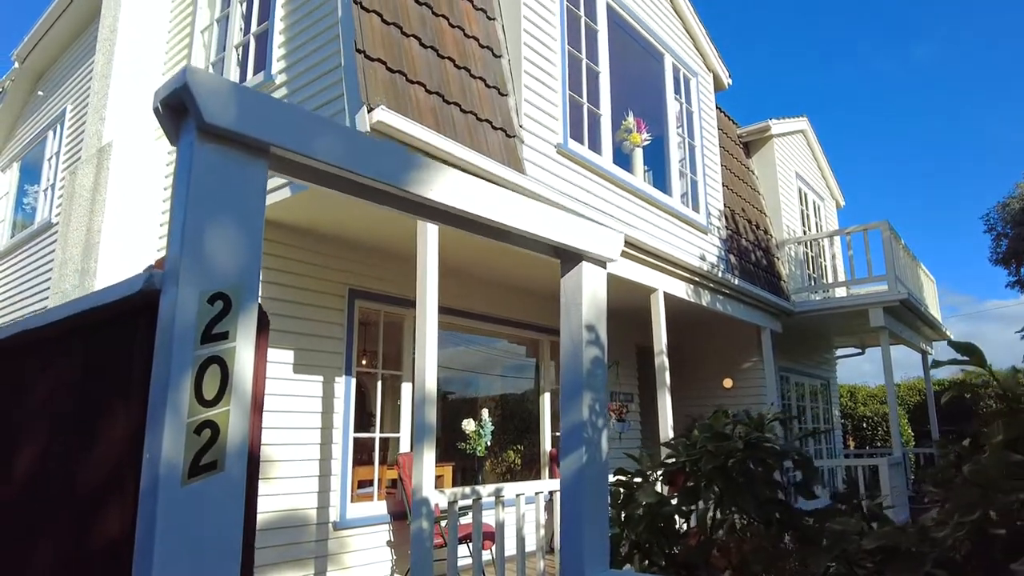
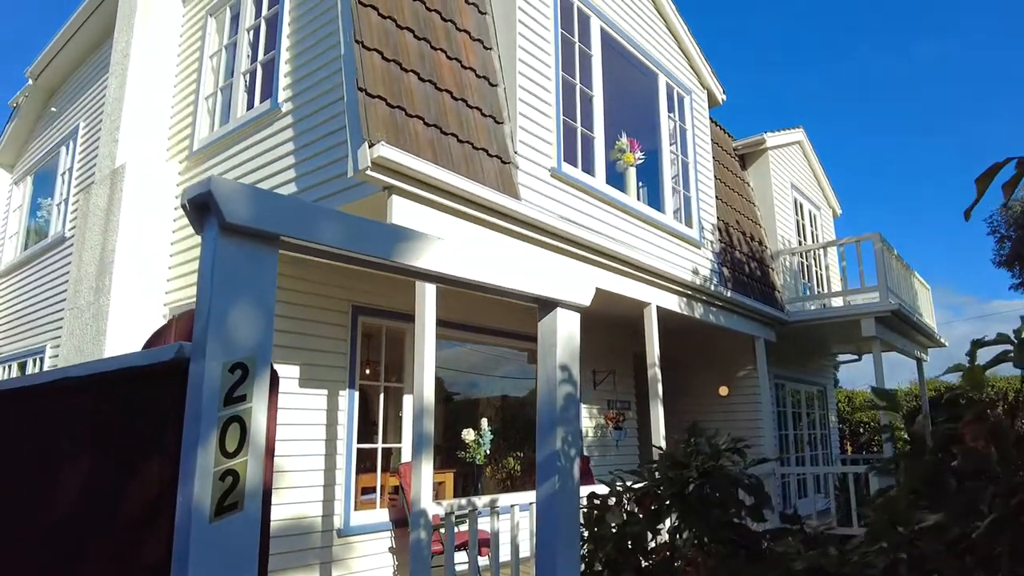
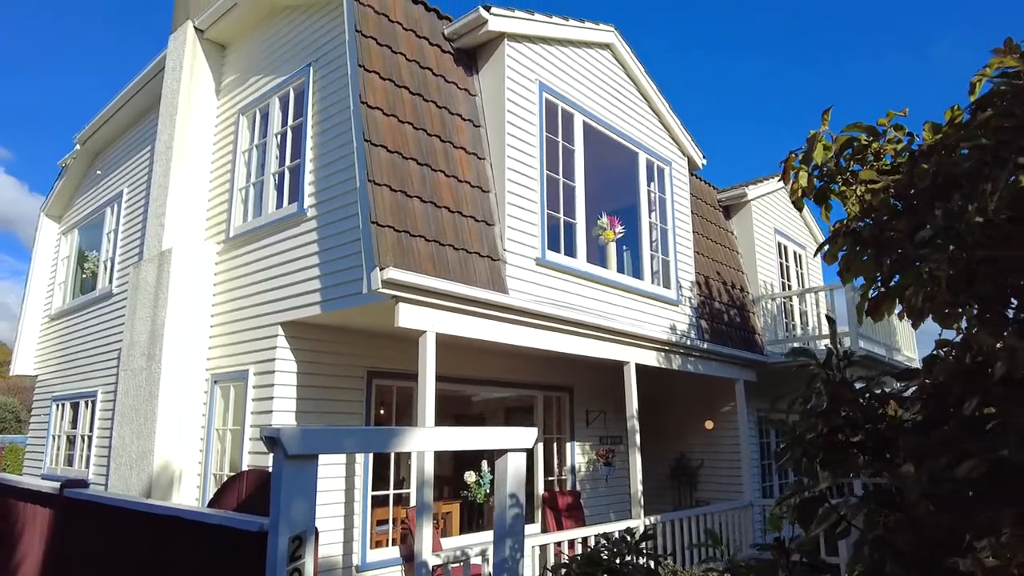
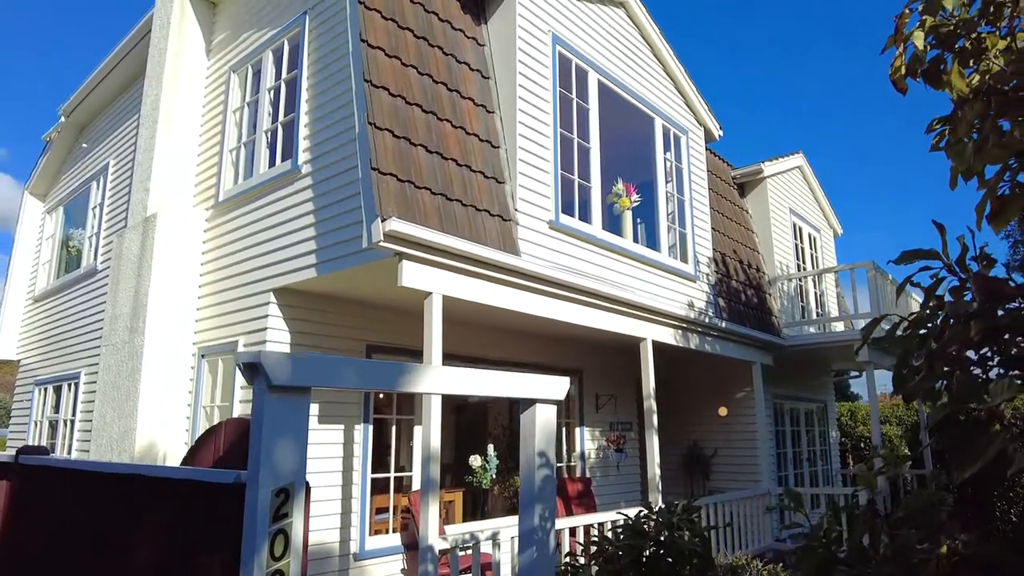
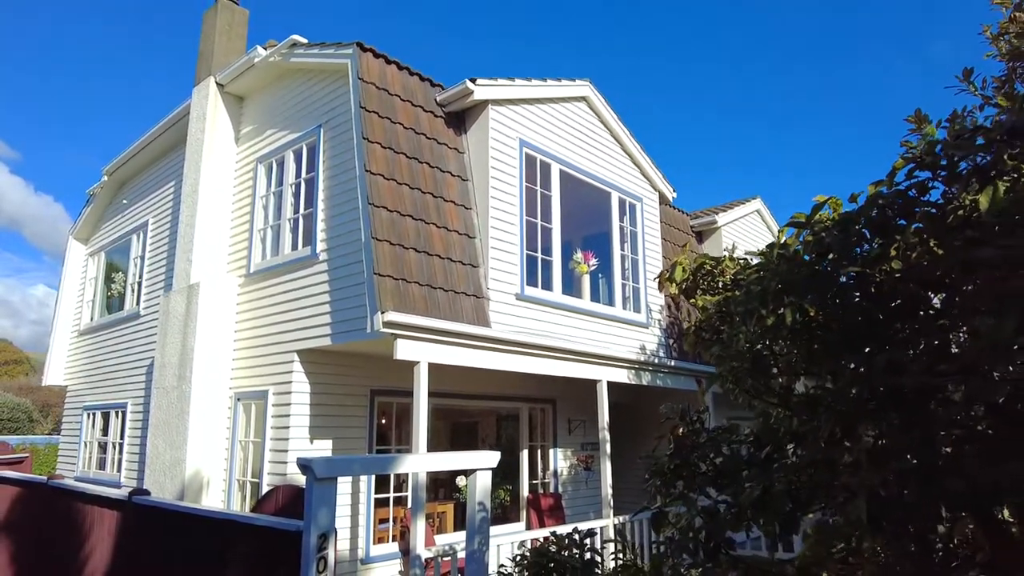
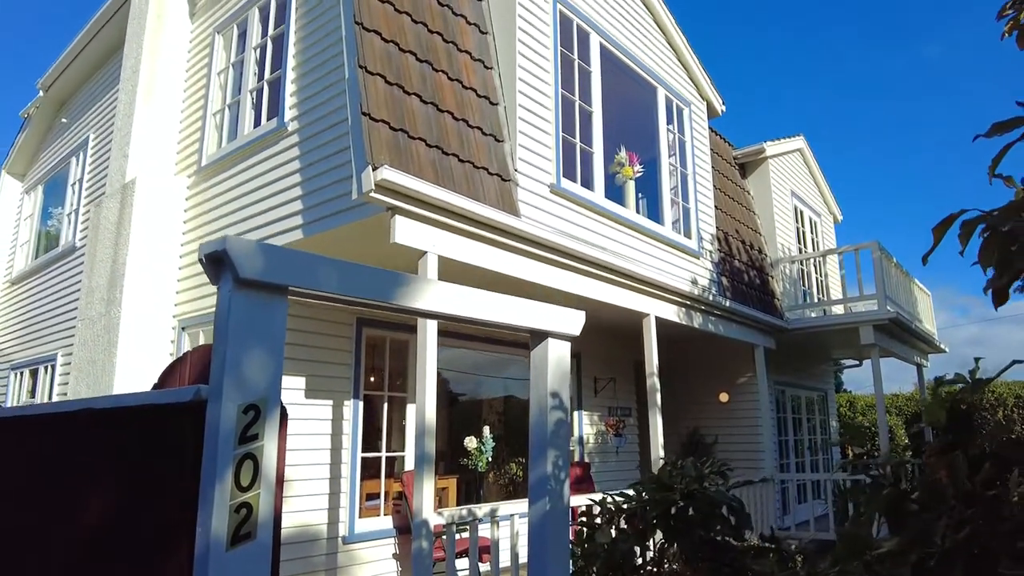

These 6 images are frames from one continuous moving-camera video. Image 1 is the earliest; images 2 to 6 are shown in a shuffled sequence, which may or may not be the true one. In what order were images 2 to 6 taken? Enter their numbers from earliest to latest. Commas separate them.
2, 6, 4, 3, 5
